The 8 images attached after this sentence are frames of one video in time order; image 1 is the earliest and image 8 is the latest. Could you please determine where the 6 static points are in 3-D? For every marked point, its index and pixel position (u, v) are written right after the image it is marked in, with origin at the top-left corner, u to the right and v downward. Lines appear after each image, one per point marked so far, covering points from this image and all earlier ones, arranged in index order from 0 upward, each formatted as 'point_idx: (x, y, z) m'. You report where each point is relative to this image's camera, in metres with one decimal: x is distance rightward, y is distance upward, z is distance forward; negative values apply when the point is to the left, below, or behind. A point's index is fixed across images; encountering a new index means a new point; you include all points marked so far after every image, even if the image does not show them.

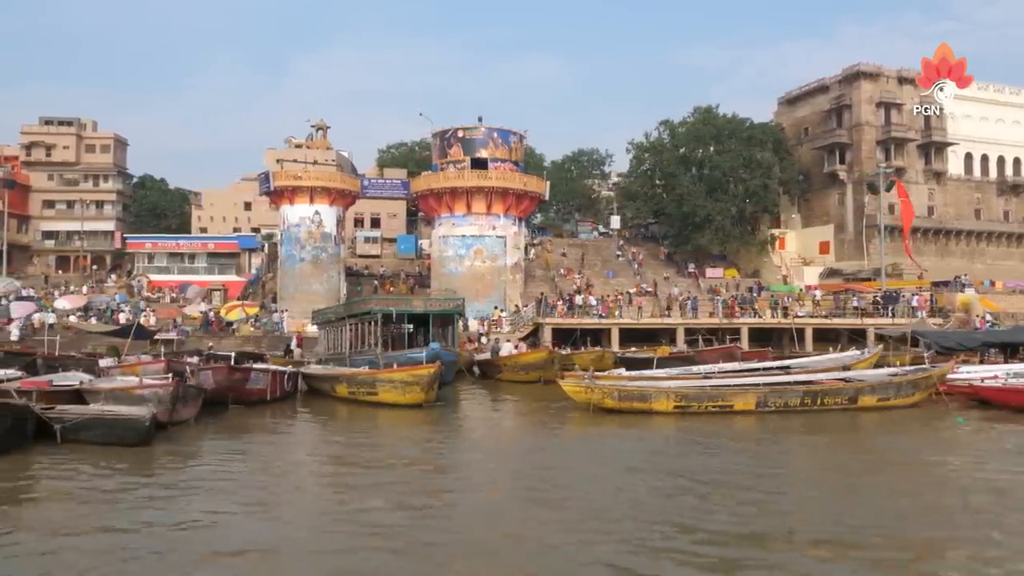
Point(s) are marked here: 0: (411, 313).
0: (-2.2, -0.6, +19.8) m
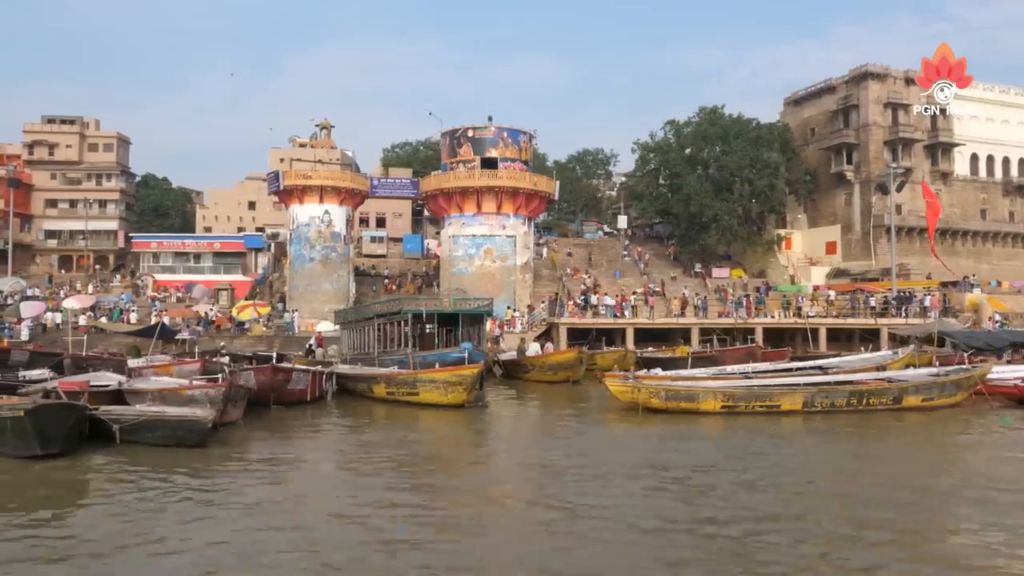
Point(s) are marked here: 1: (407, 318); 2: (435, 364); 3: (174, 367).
0: (-1.5, -0.6, +19.7) m
1: (-2.3, -0.7, +19.5) m
2: (-1.6, -1.7, +18.7) m
3: (-6.6, -1.6, +16.2) m
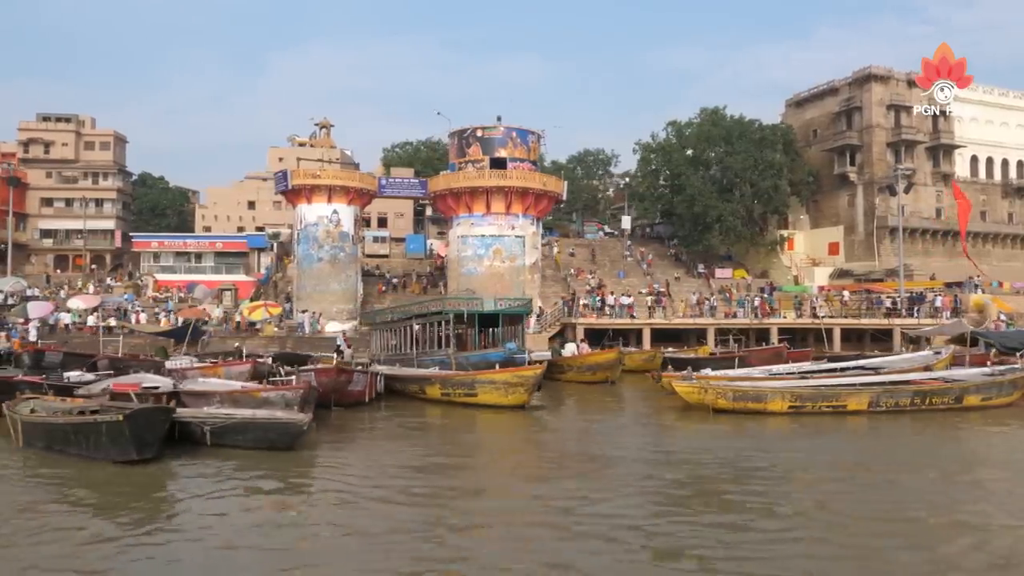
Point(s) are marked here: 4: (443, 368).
0: (-0.6, -0.6, +19.6) m
1: (-1.4, -0.7, +19.4) m
2: (-0.6, -1.7, +18.5) m
3: (-5.6, -1.6, +15.9) m
4: (-1.6, -1.8, +18.8) m
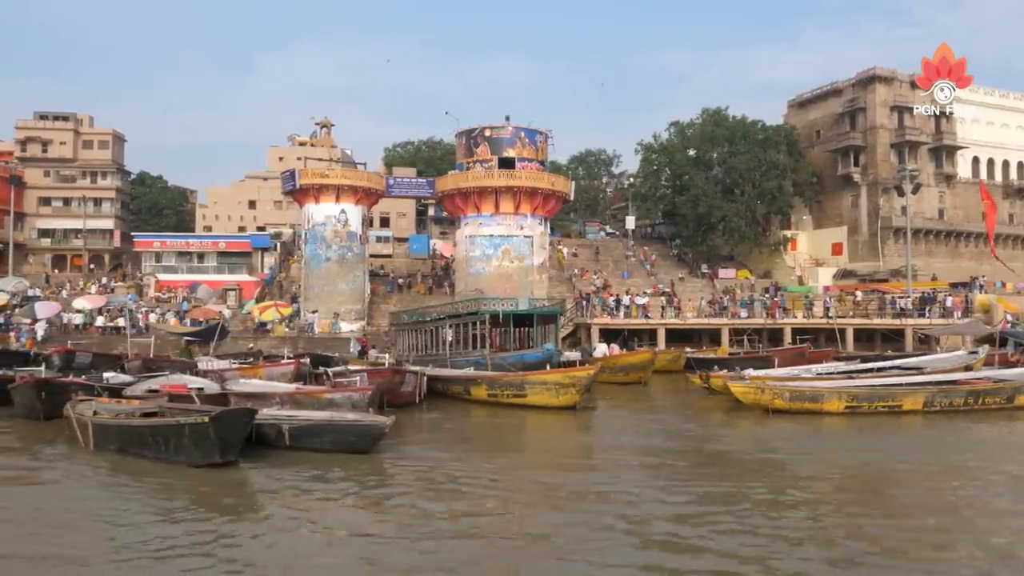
0: (+0.2, -0.6, +19.5) m
1: (-0.6, -0.7, +19.3) m
2: (+0.1, -1.7, +18.4) m
3: (-4.8, -1.6, +15.7) m
4: (-0.8, -1.8, +18.7) m
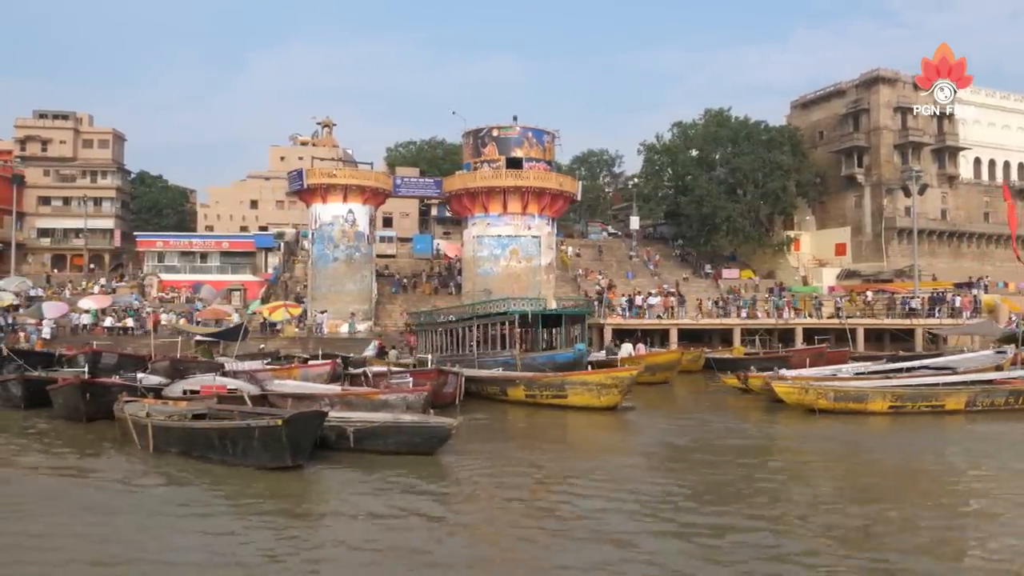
0: (+0.8, -0.6, +19.4) m
1: (0.0, -0.7, +19.2) m
2: (+0.8, -1.7, +18.3) m
3: (-4.2, -1.6, +15.6) m
4: (-0.2, -1.8, +18.6) m
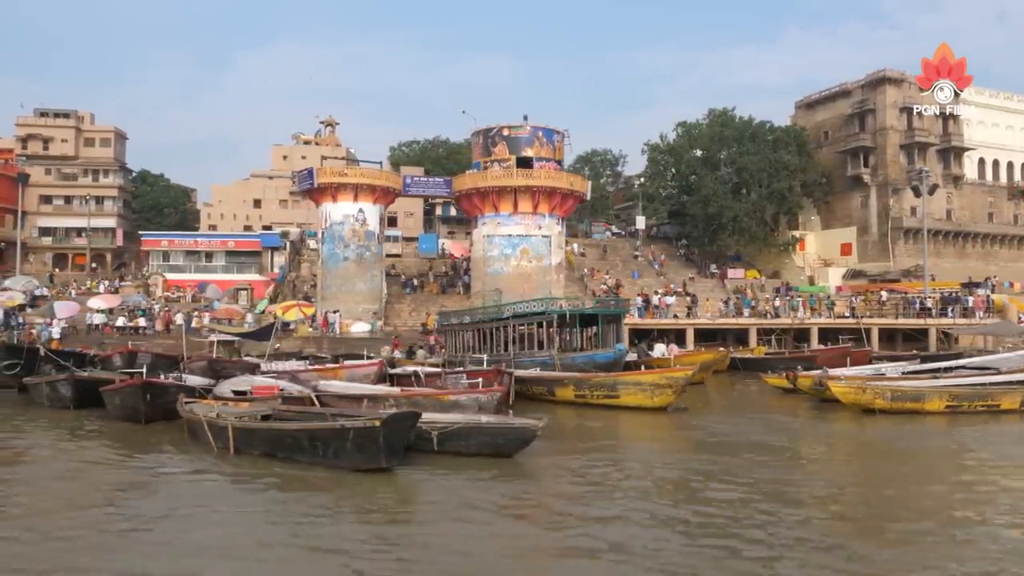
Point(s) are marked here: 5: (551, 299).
0: (+1.6, -0.6, +19.3) m
1: (+0.8, -0.7, +19.1) m
2: (+1.6, -1.7, +18.3) m
3: (-3.3, -1.6, +15.5) m
4: (+0.6, -1.8, +18.5) m
5: (+0.8, -0.2, +18.6) m
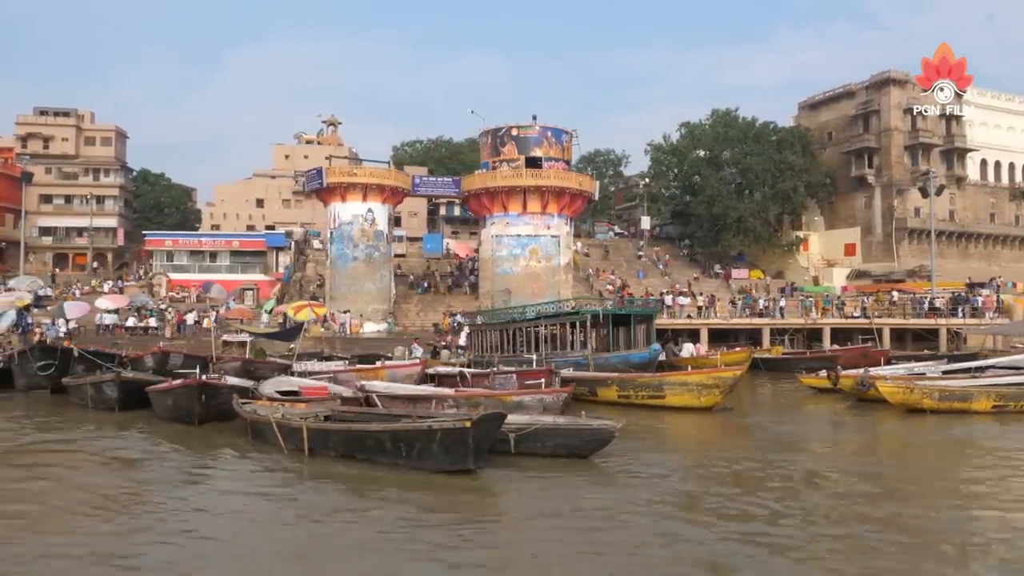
0: (+2.3, -0.6, +19.3) m
1: (+1.5, -0.7, +19.1) m
2: (+2.3, -1.7, +18.2) m
3: (-2.6, -1.6, +15.4) m
4: (+1.4, -1.8, +18.5) m
5: (+1.5, -0.2, +18.5) m
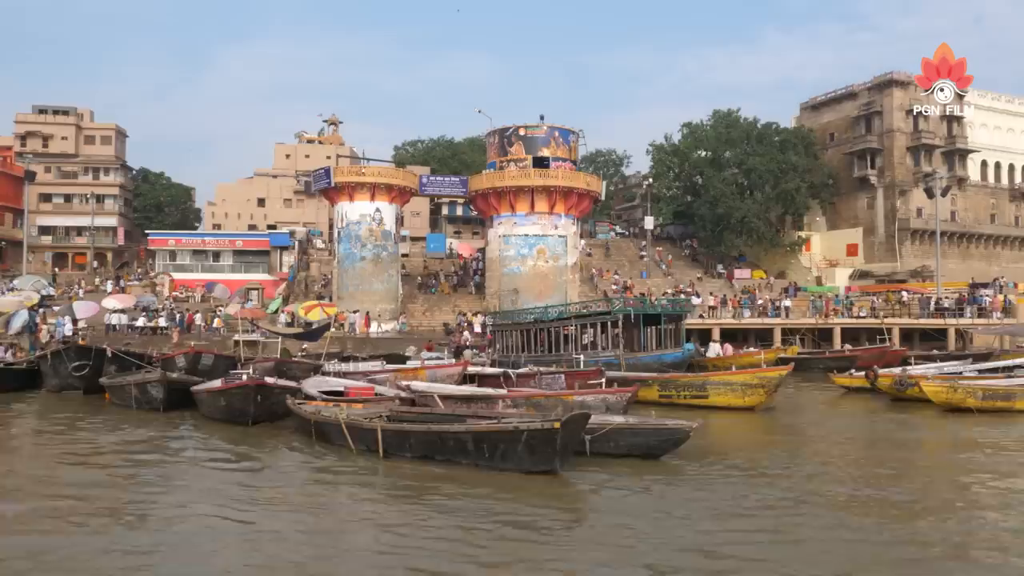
0: (+2.9, -0.6, +19.3) m
1: (+2.2, -0.7, +19.1) m
2: (+3.0, -1.7, +18.3) m
3: (-1.9, -1.6, +15.4) m
4: (+2.0, -1.8, +18.5) m
5: (+2.2, -0.2, +18.5) m
